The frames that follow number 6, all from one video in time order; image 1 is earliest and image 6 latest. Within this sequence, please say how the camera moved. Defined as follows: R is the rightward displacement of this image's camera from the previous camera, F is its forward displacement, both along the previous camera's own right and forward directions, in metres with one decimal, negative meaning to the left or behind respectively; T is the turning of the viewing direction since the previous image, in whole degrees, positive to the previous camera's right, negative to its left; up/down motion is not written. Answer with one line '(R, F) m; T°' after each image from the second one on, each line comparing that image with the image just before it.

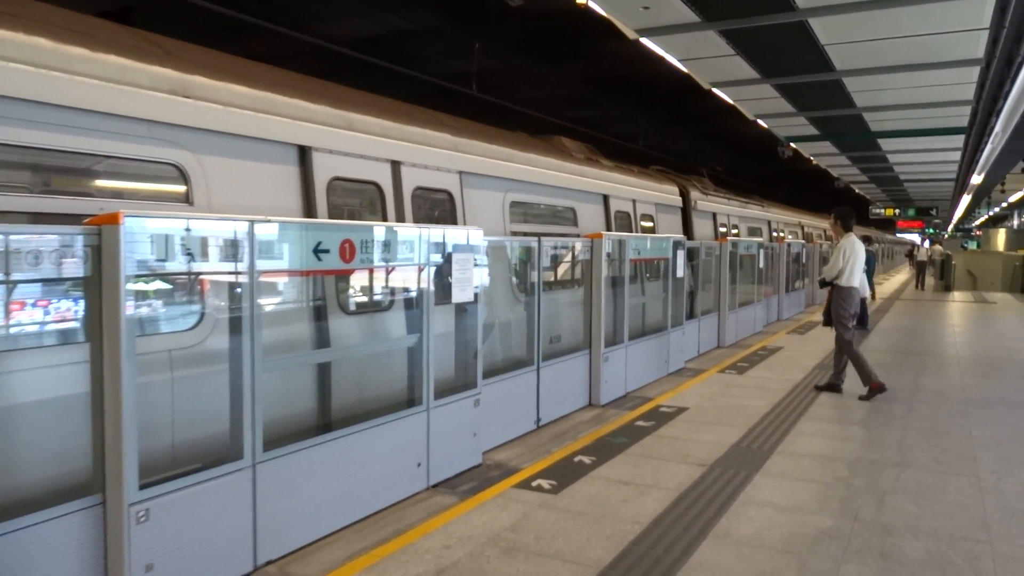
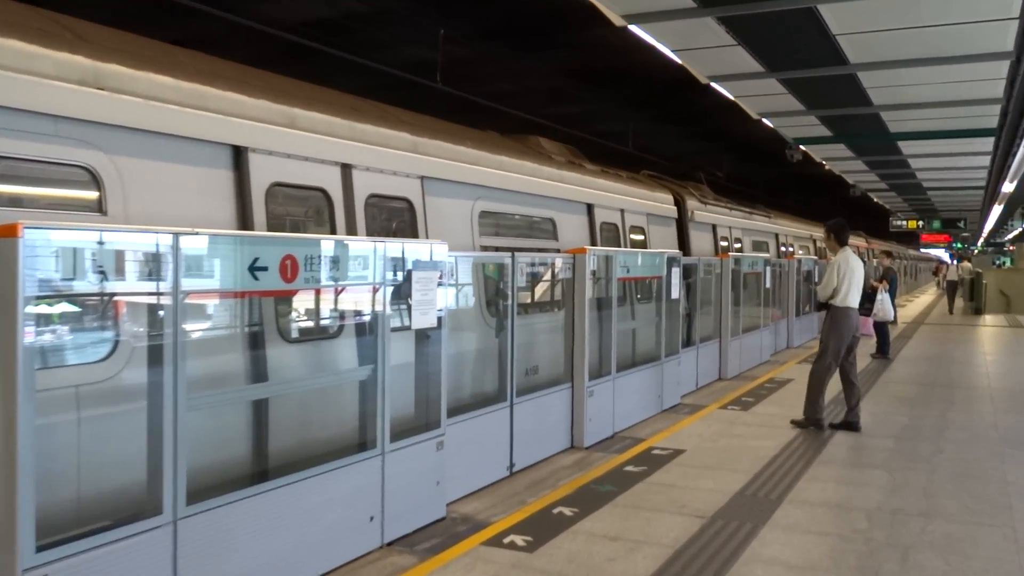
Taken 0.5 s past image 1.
(0.0, +1.0) m; +2°
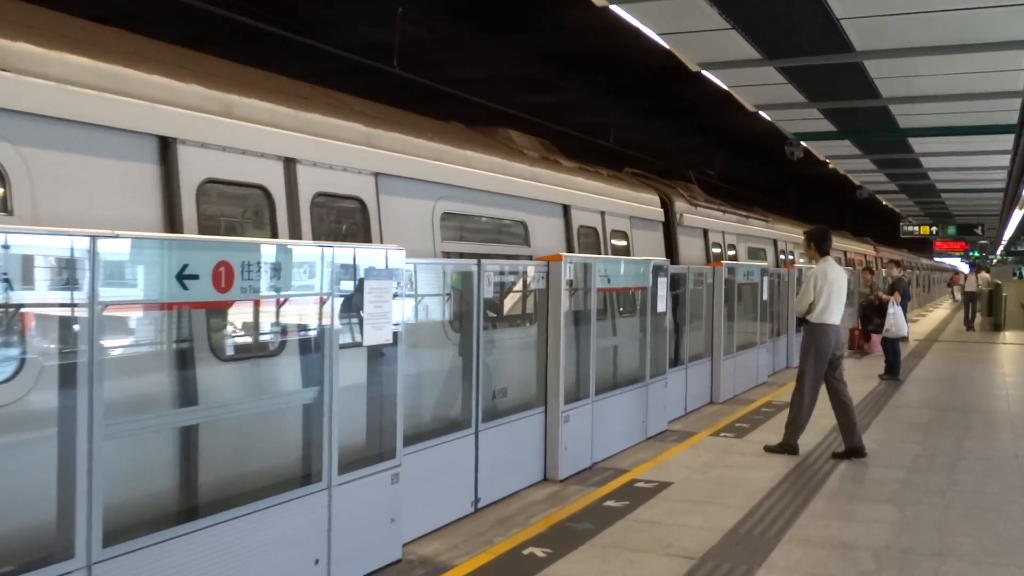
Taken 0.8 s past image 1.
(+0.1, +0.7) m; +2°
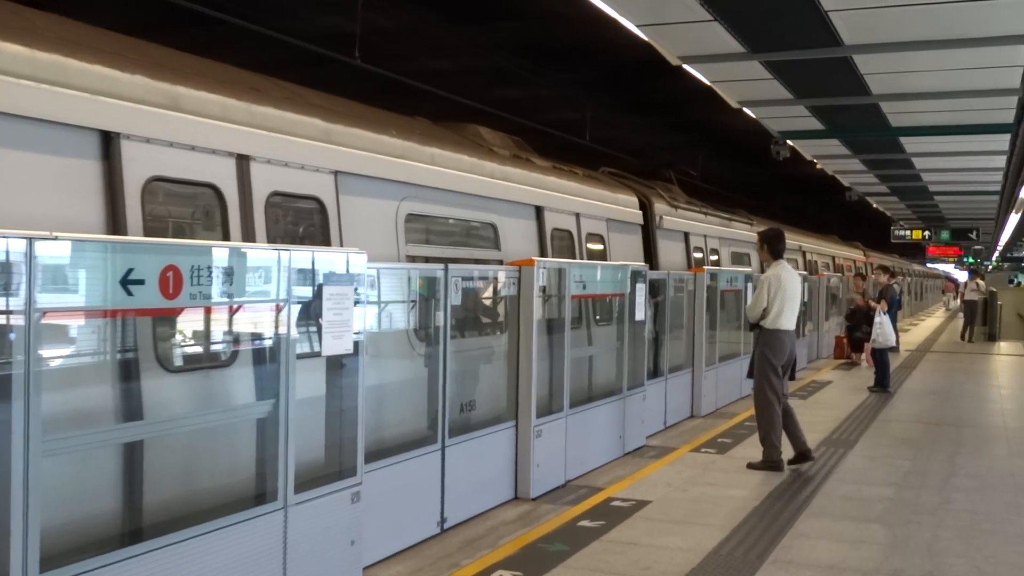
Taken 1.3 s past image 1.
(+0.1, +0.3) m; +1°
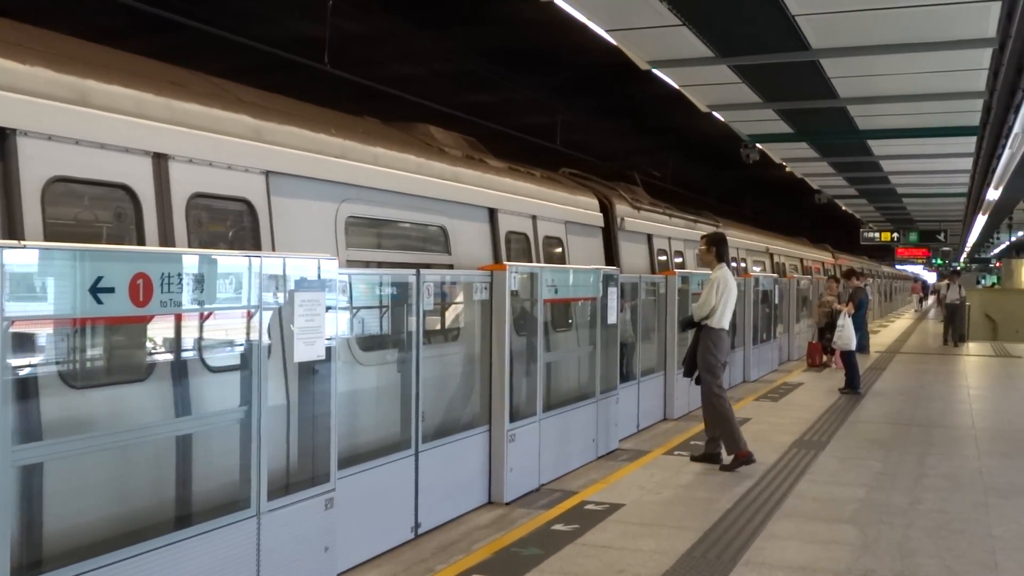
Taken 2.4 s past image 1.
(+0.1, 0.0) m; +1°
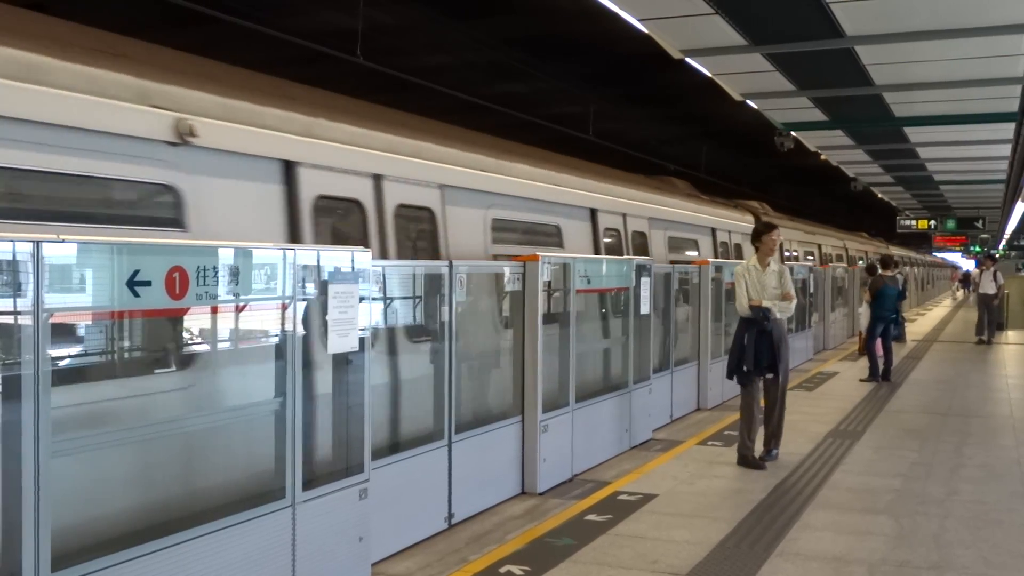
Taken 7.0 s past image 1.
(-0.1, 0.0) m; -1°
